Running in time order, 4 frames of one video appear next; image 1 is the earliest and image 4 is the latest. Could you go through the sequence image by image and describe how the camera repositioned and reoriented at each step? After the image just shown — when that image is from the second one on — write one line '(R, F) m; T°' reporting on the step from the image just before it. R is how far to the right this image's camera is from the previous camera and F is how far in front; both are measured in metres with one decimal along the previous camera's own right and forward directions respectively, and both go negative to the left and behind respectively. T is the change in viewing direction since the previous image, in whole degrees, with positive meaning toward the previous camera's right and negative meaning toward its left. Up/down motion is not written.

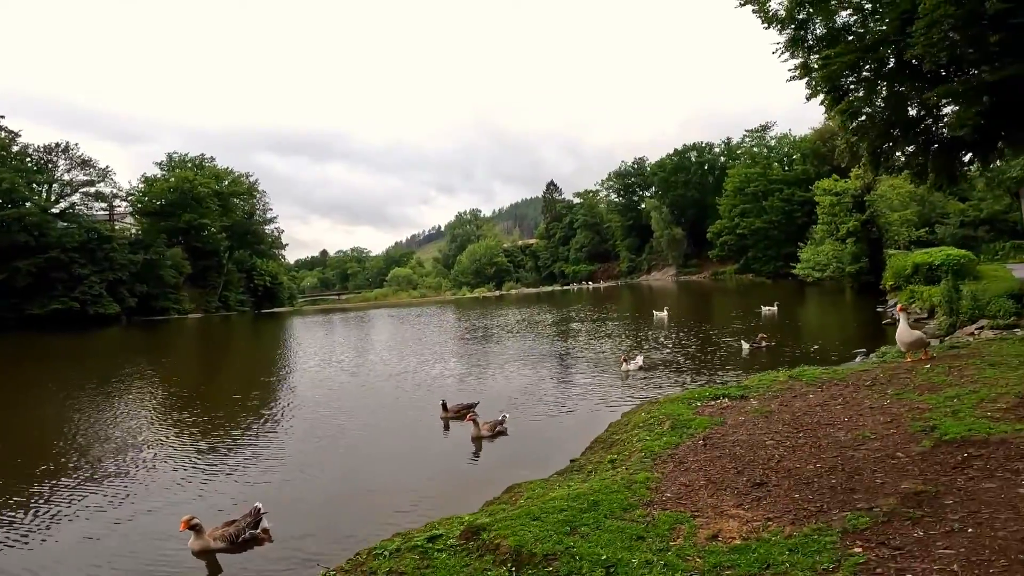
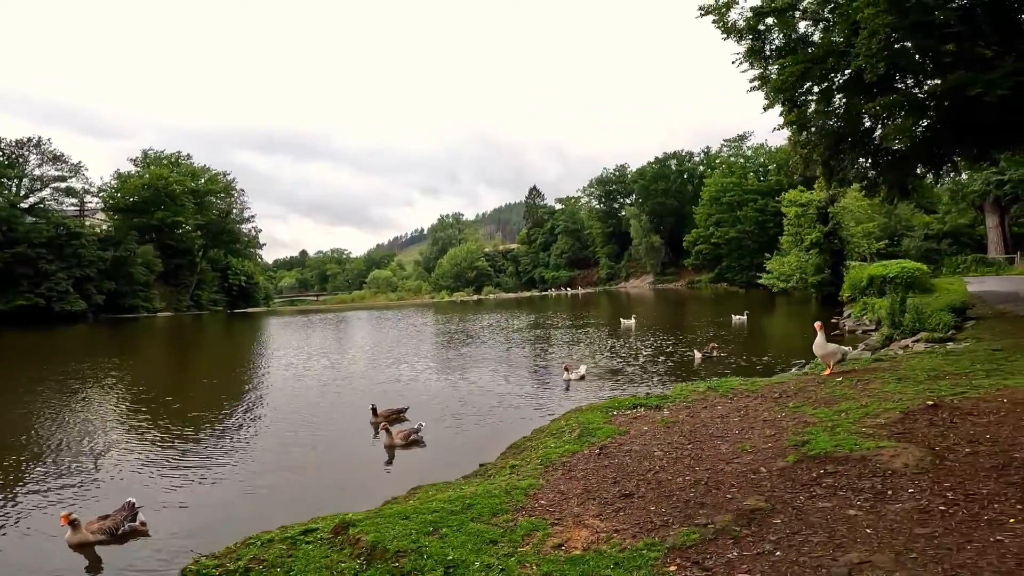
(+0.7, +0.1) m; +1°
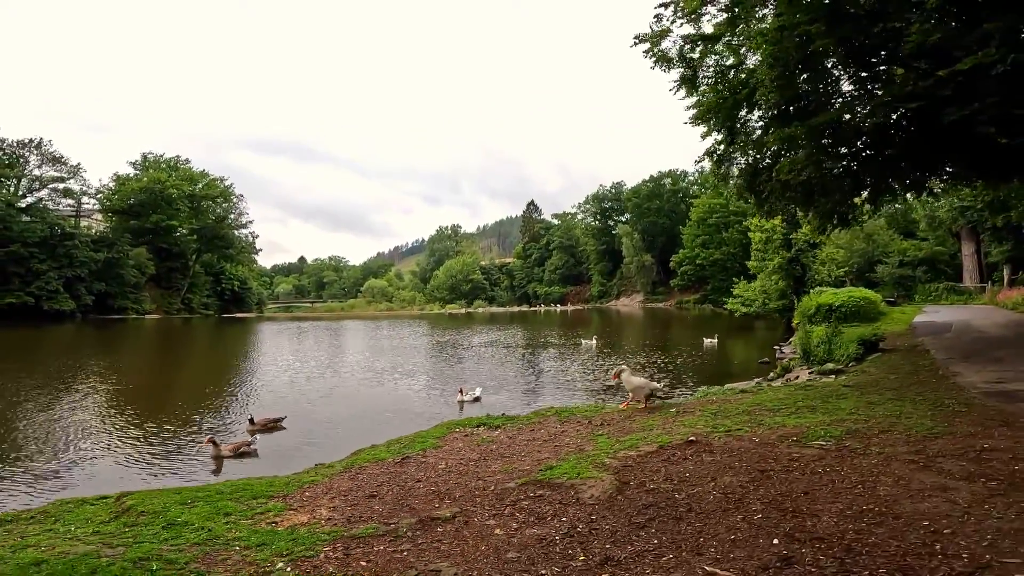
(+1.6, 0.0) m; -1°
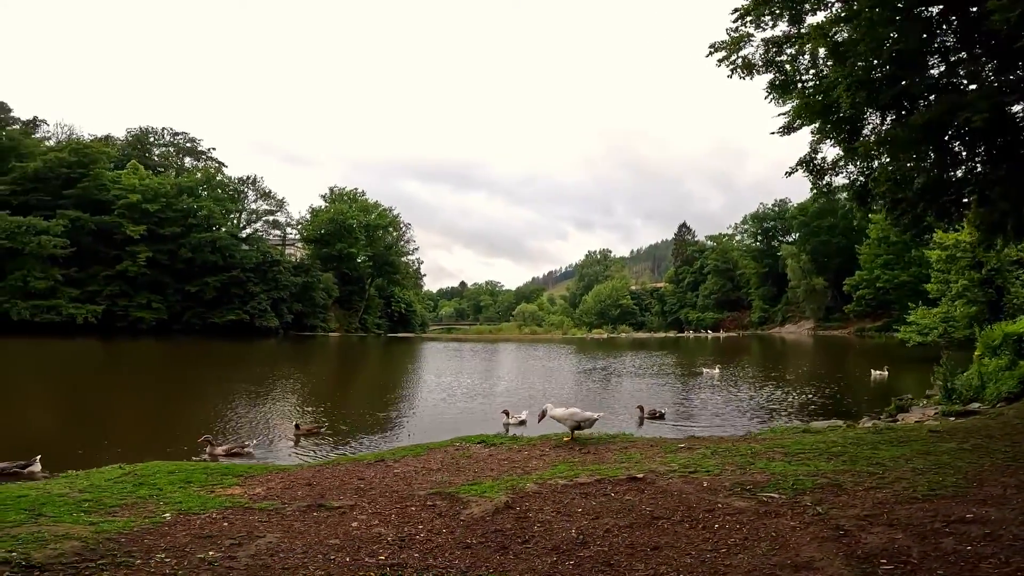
(+1.4, +0.4) m; -16°
